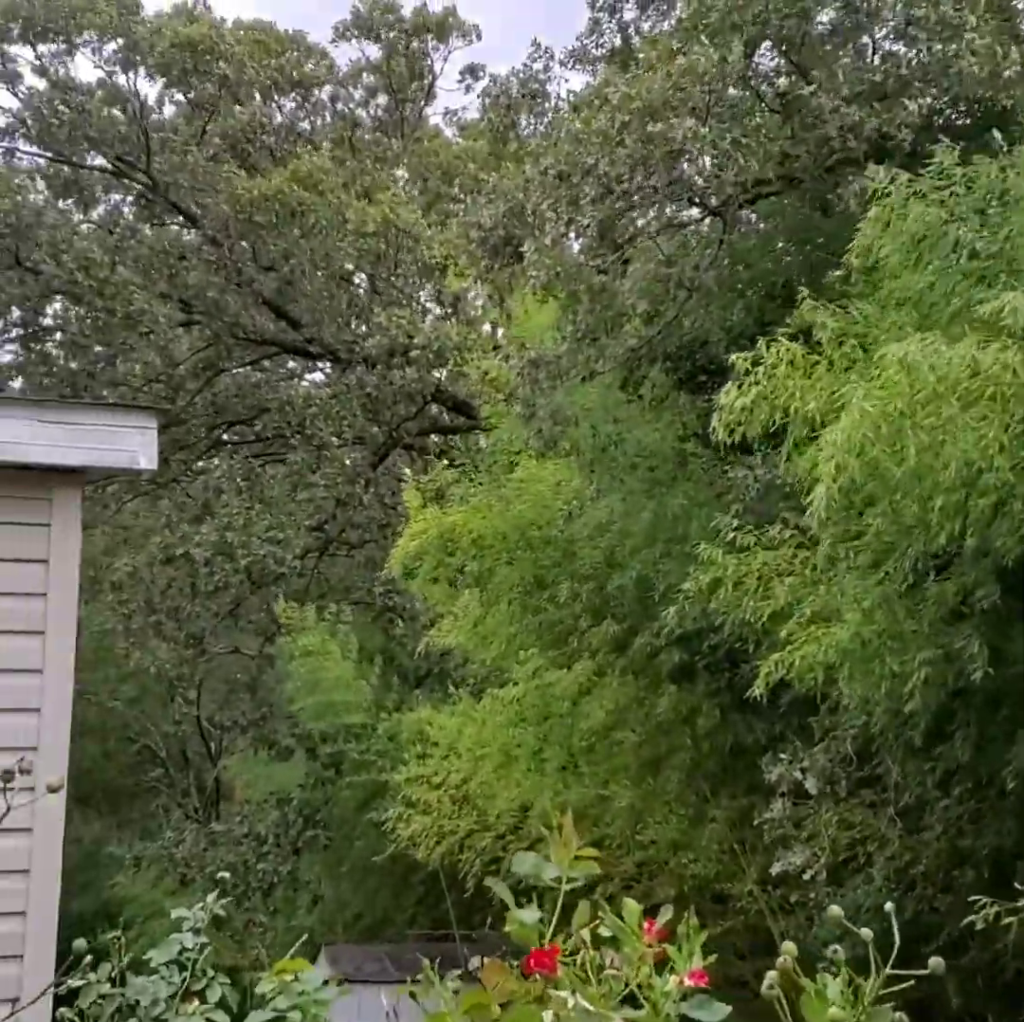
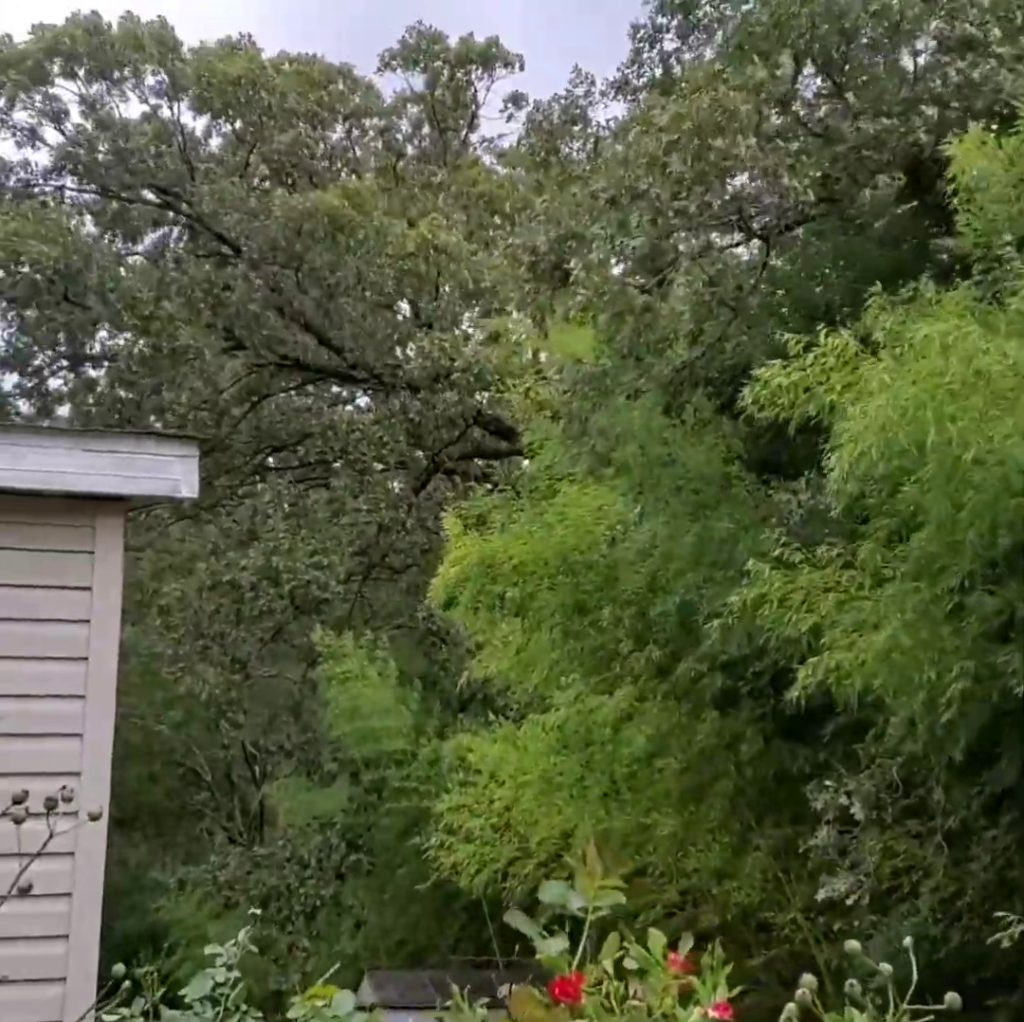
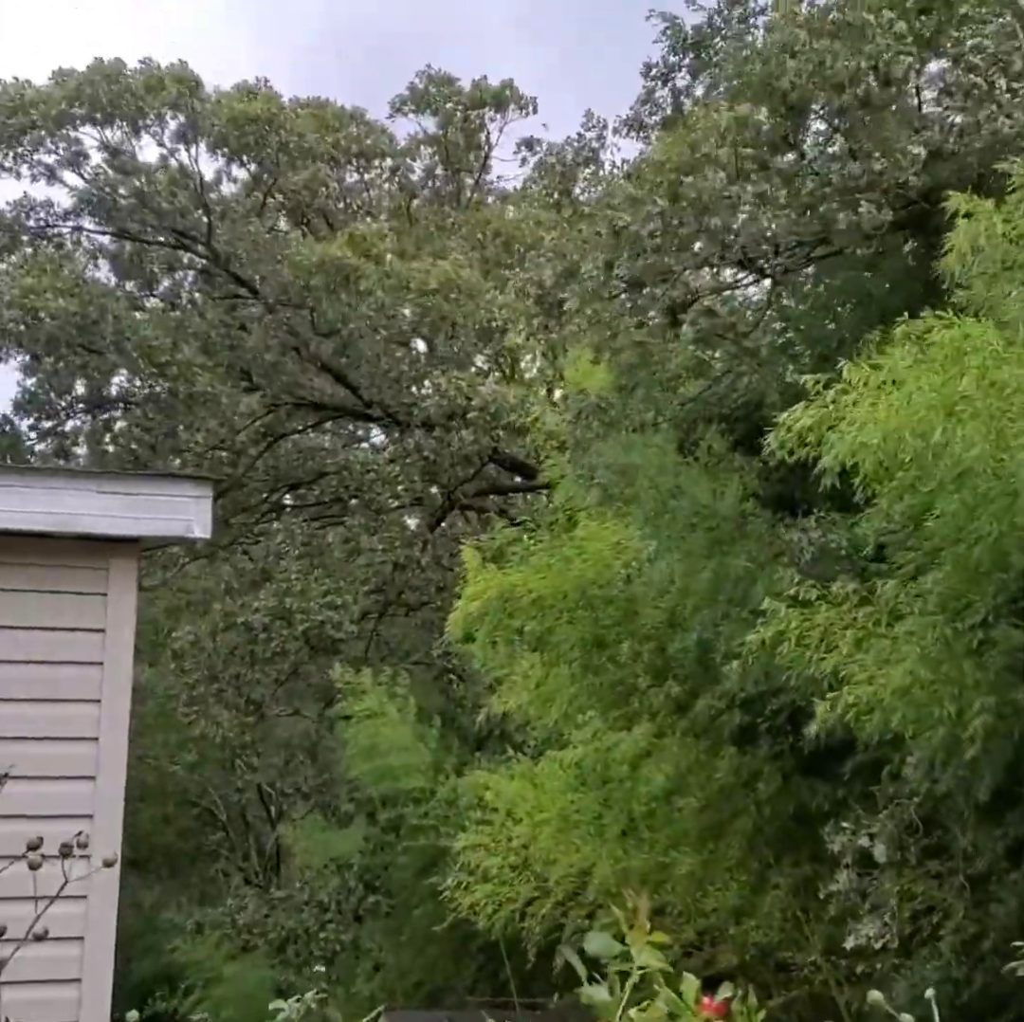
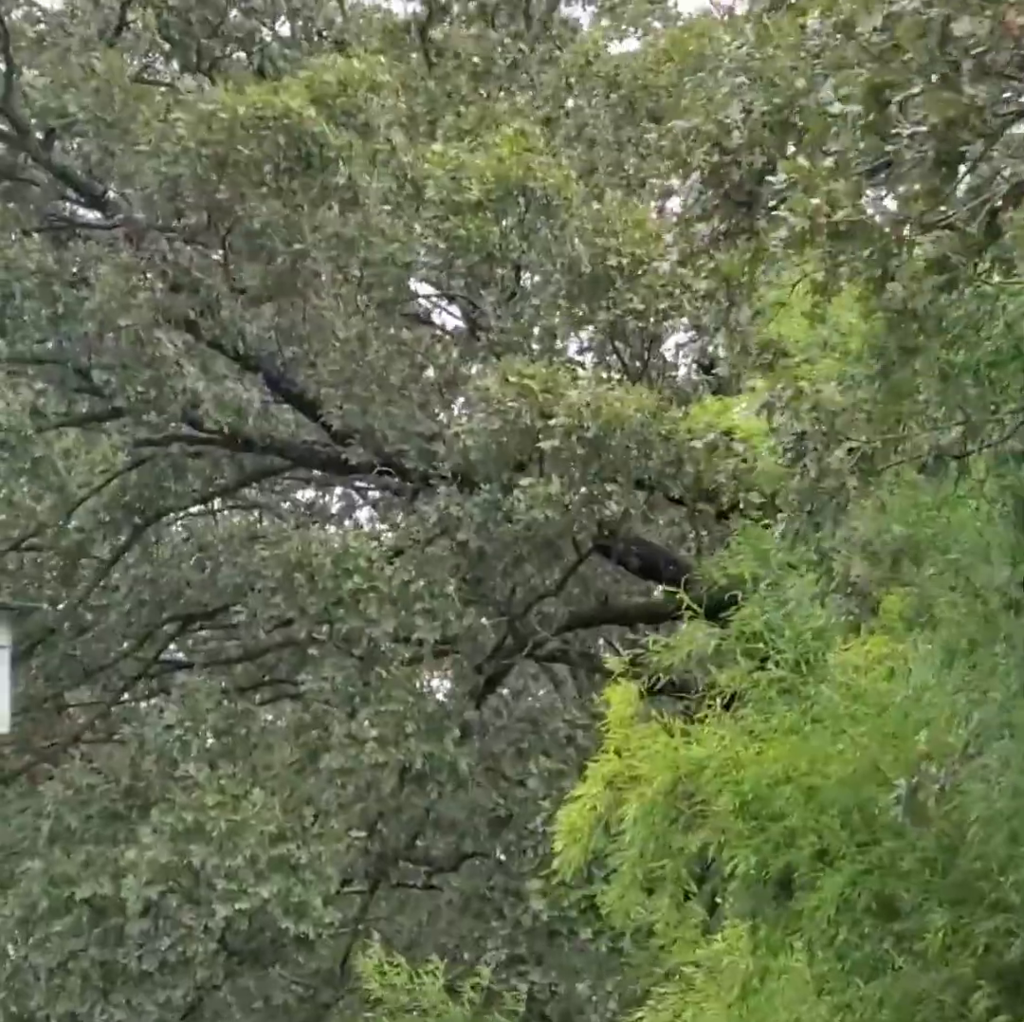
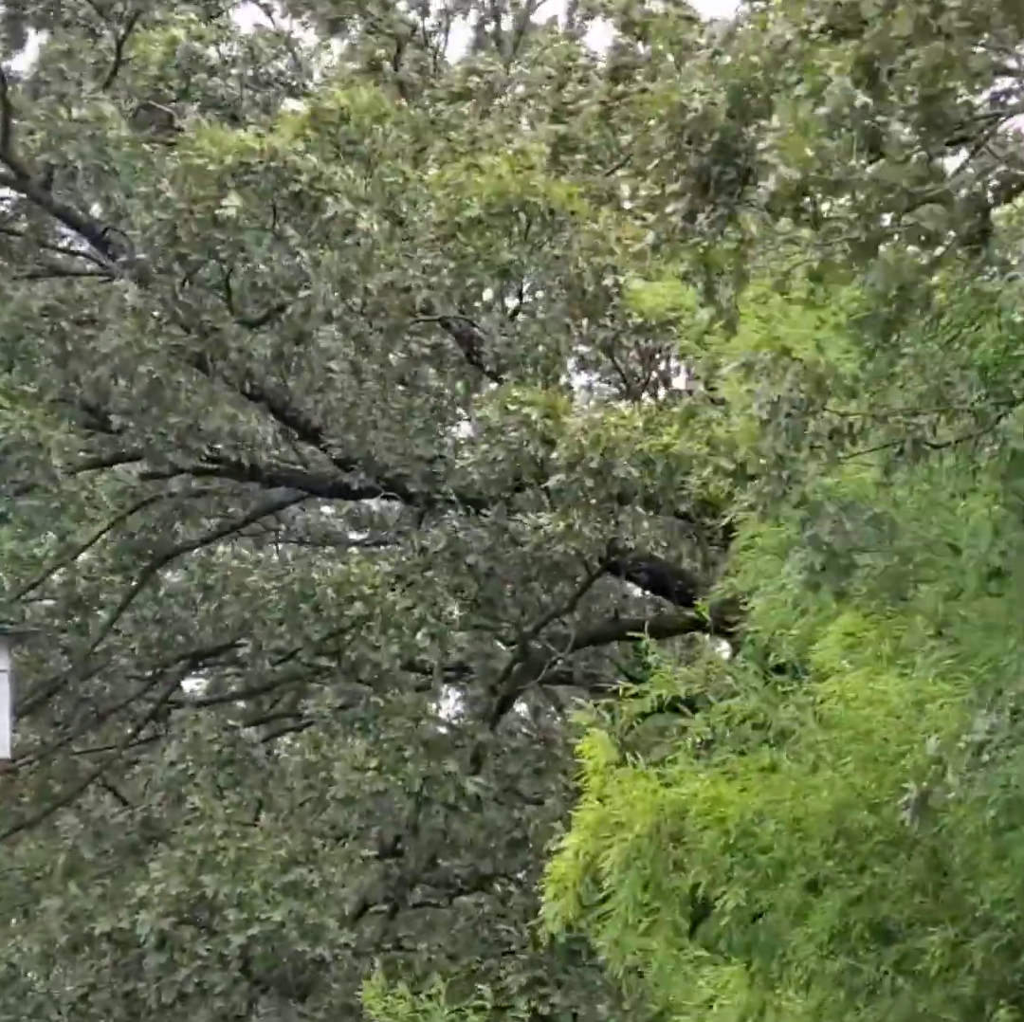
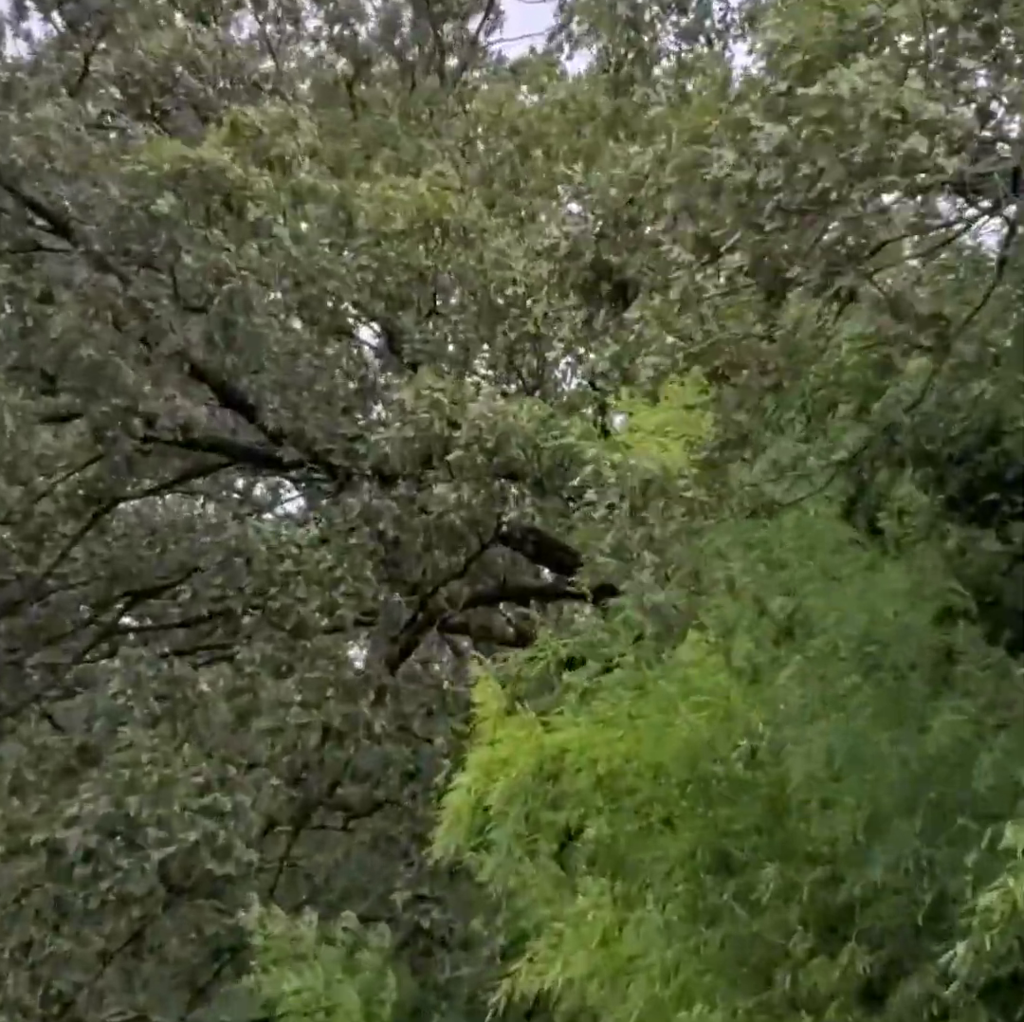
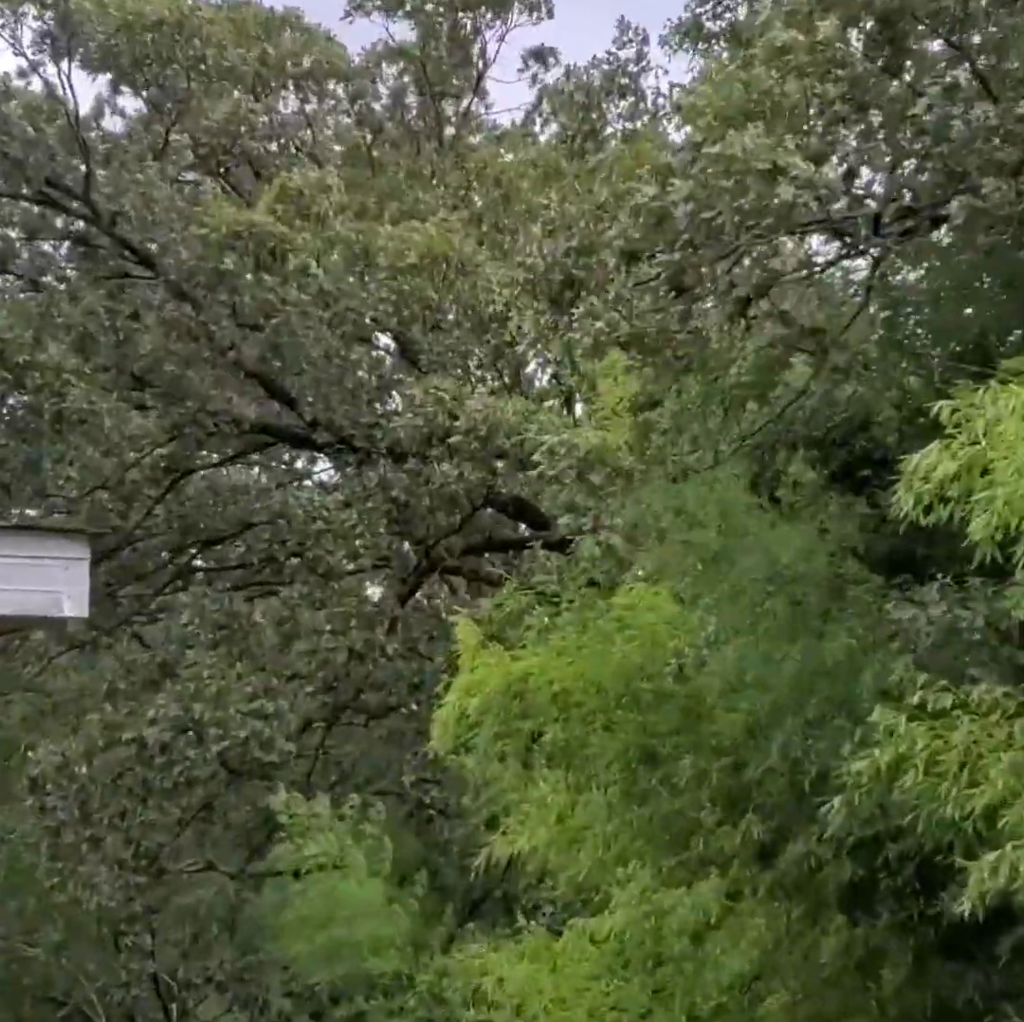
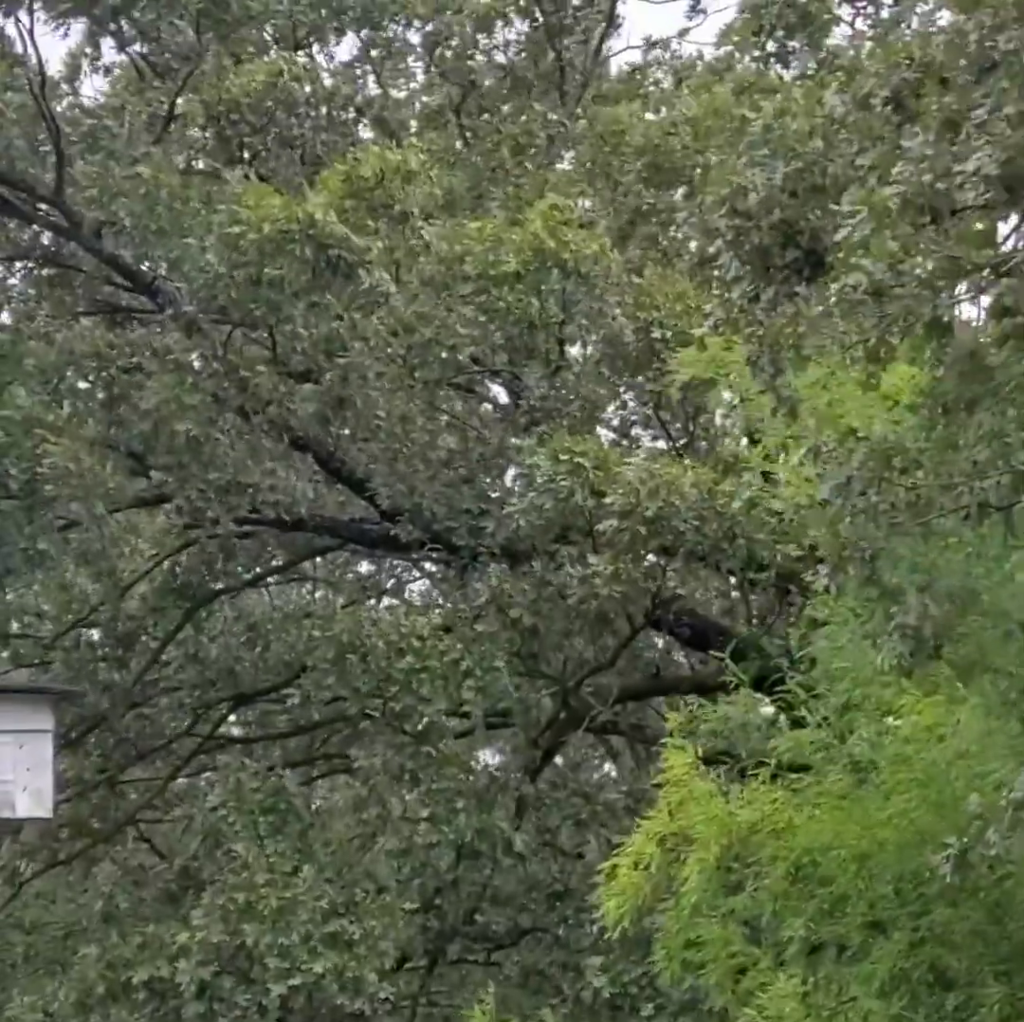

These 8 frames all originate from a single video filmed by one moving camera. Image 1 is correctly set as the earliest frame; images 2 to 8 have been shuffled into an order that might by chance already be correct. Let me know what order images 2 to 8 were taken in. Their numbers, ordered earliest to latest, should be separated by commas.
2, 3, 7, 6, 4, 8, 5
